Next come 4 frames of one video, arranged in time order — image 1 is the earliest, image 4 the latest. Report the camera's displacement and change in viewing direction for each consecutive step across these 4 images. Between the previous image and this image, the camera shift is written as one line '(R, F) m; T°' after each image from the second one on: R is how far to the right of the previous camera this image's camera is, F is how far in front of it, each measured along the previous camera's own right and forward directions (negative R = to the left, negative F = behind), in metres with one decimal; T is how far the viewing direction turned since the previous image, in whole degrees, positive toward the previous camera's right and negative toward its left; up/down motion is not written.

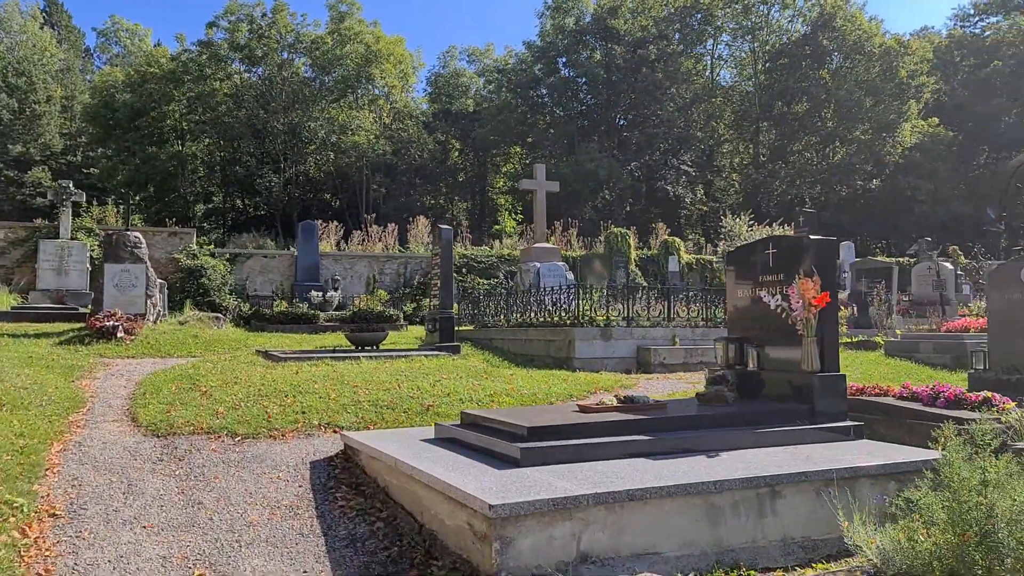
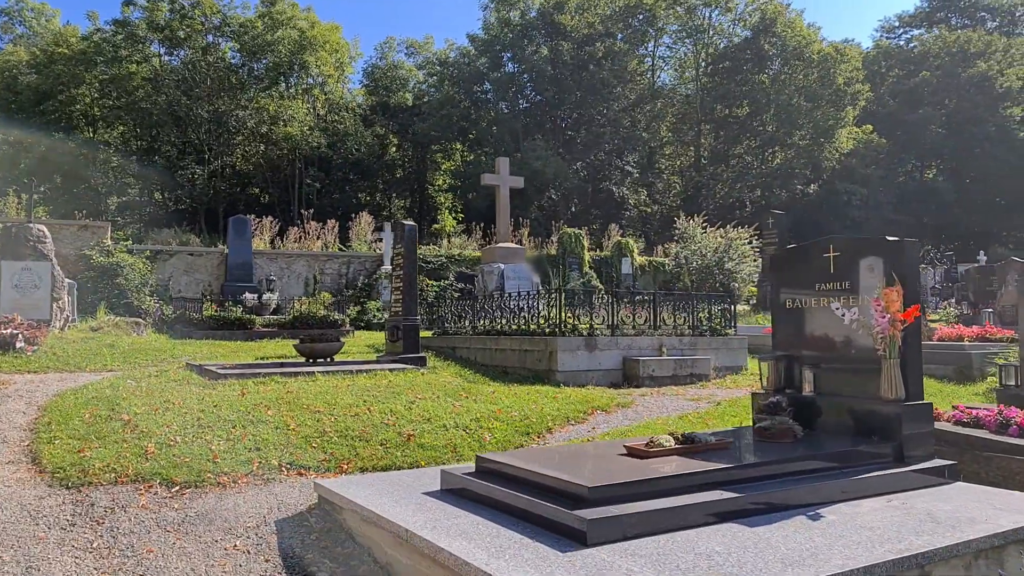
(-0.6, +1.2) m; +6°
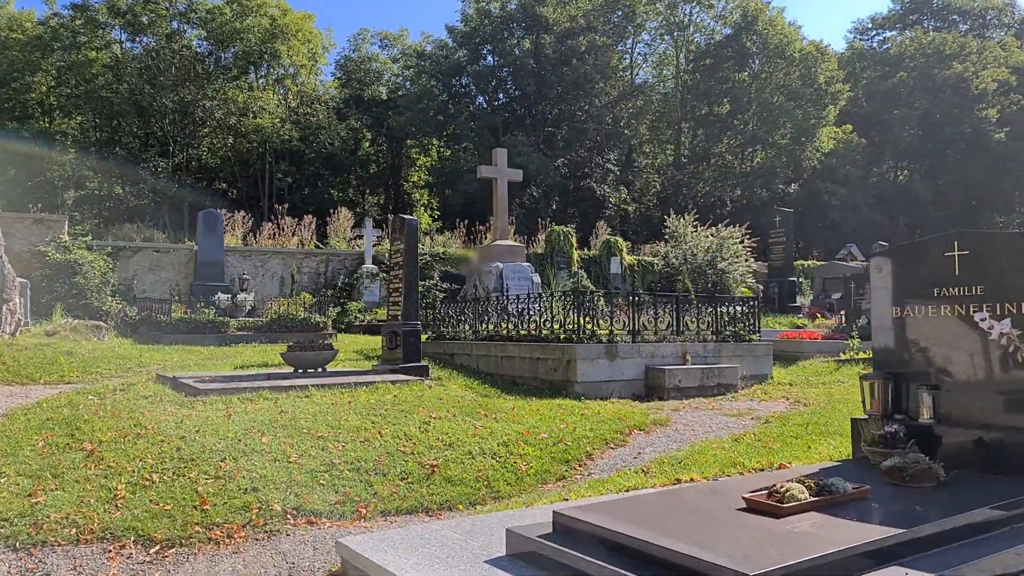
(-0.6, +1.0) m; +3°
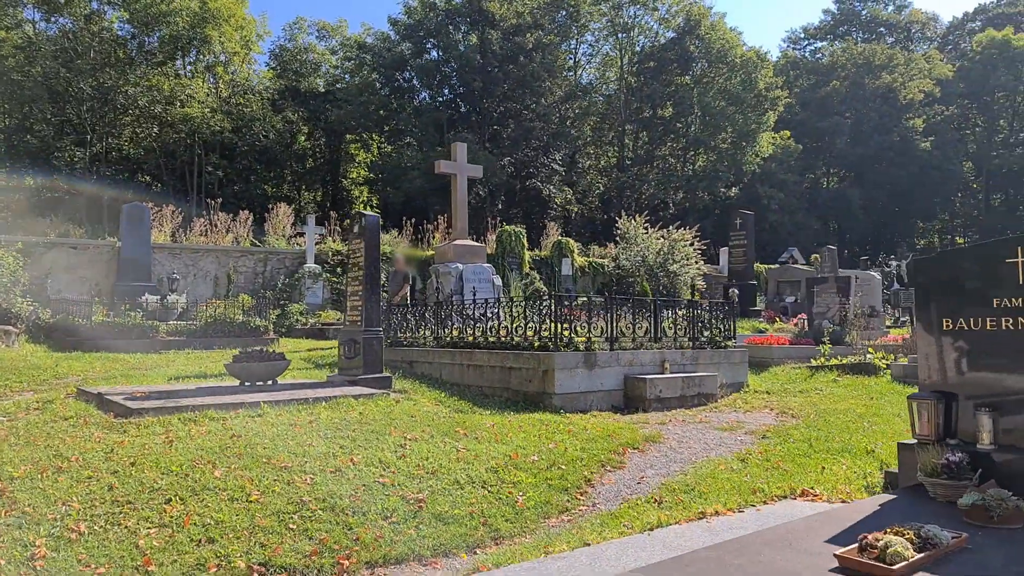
(-0.4, +0.7) m; +5°
